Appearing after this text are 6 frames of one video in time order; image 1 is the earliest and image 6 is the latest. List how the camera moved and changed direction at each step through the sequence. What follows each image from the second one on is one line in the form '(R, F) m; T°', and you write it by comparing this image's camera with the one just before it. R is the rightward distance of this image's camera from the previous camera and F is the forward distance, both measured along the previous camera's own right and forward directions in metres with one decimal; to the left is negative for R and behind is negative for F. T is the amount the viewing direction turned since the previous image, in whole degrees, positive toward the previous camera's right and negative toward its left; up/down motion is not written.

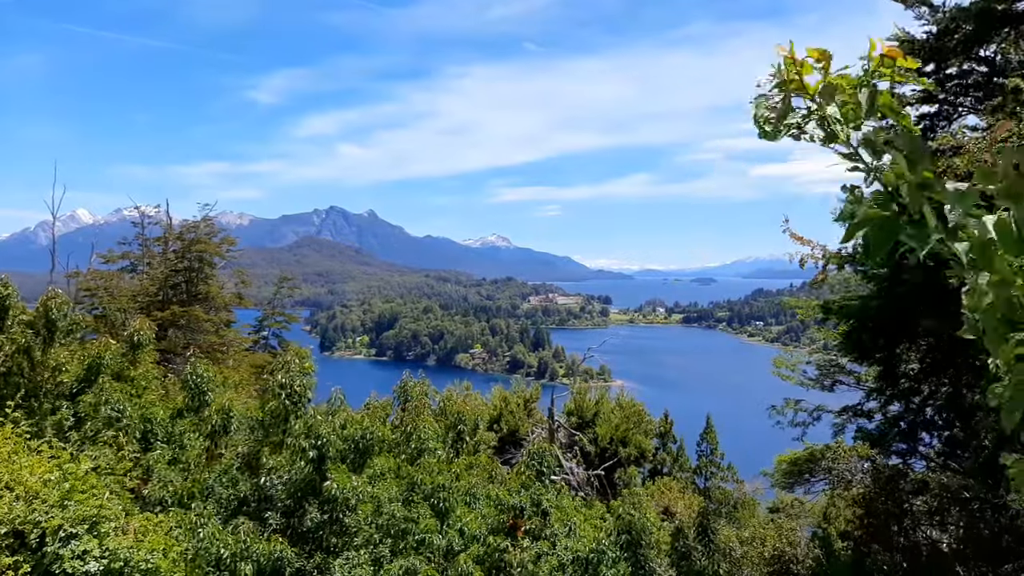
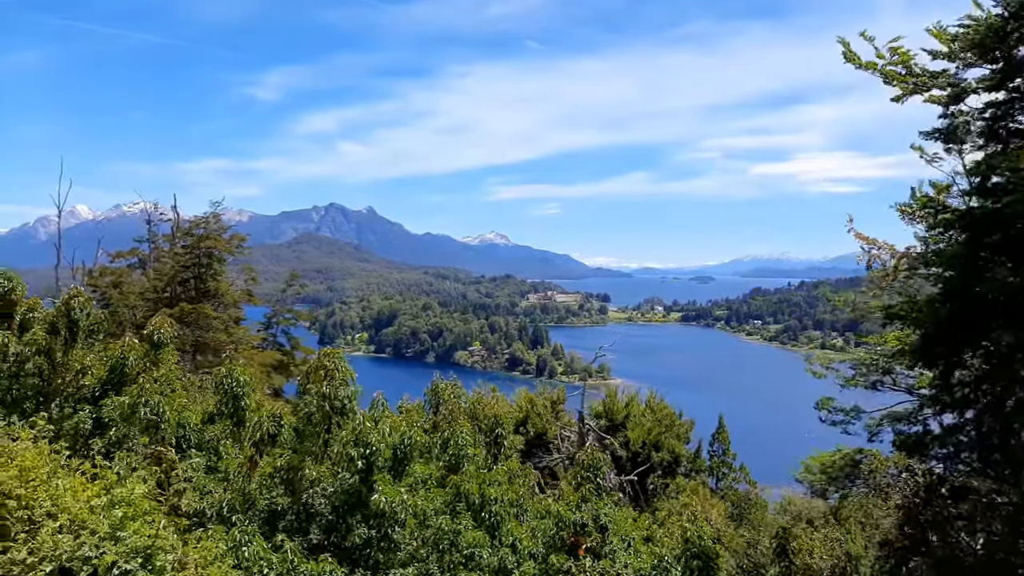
(-0.4, +0.3) m; 0°
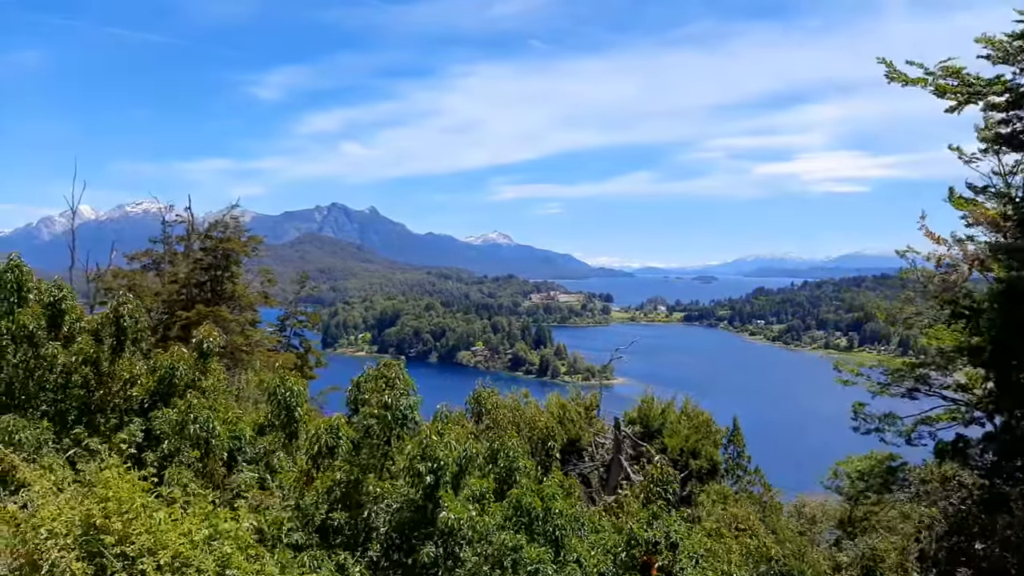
(-0.4, +0.1) m; 0°
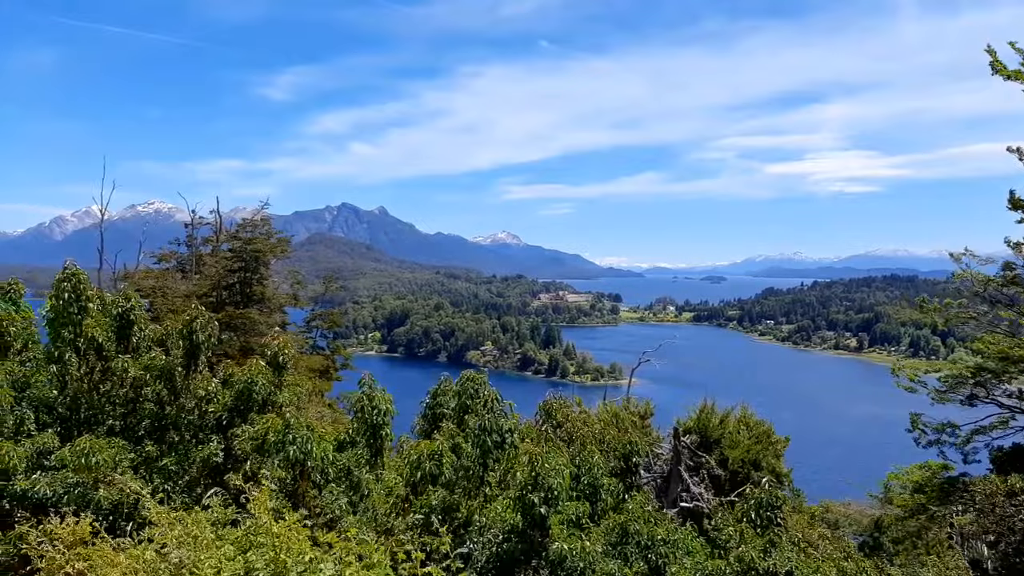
(-0.5, +0.2) m; -1°
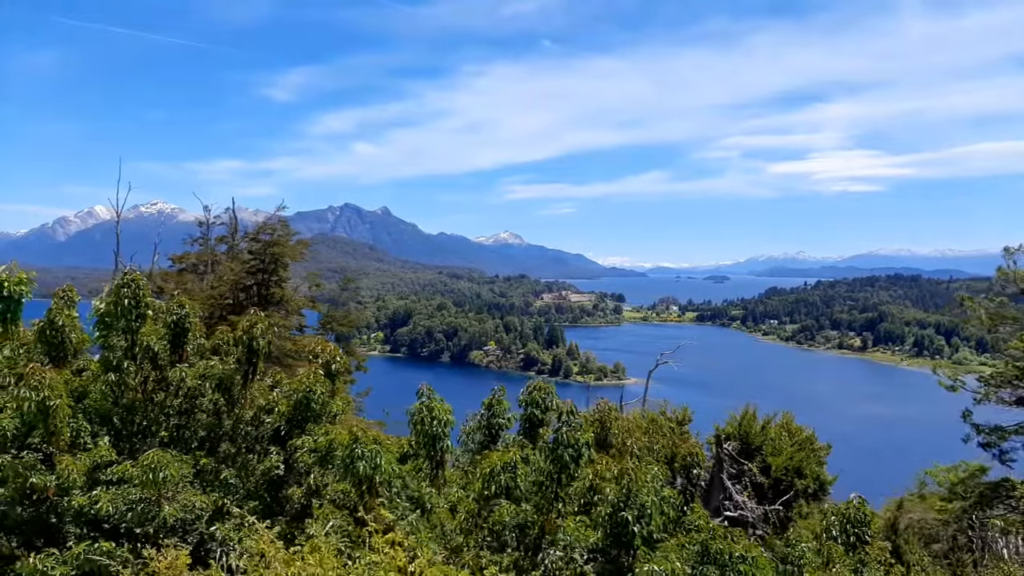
(-0.4, +0.1) m; 0°
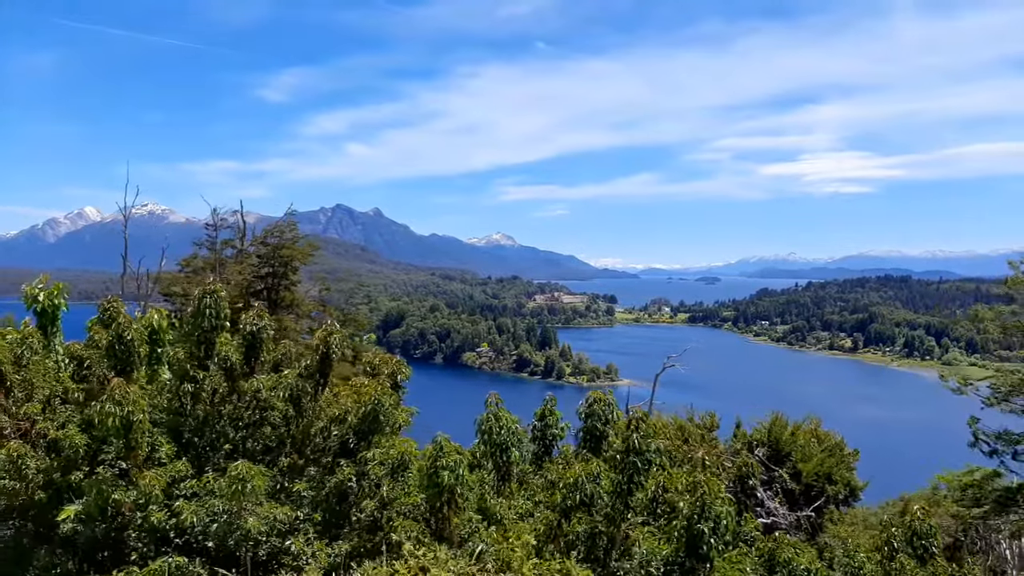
(-0.4, 0.0) m; +1°
